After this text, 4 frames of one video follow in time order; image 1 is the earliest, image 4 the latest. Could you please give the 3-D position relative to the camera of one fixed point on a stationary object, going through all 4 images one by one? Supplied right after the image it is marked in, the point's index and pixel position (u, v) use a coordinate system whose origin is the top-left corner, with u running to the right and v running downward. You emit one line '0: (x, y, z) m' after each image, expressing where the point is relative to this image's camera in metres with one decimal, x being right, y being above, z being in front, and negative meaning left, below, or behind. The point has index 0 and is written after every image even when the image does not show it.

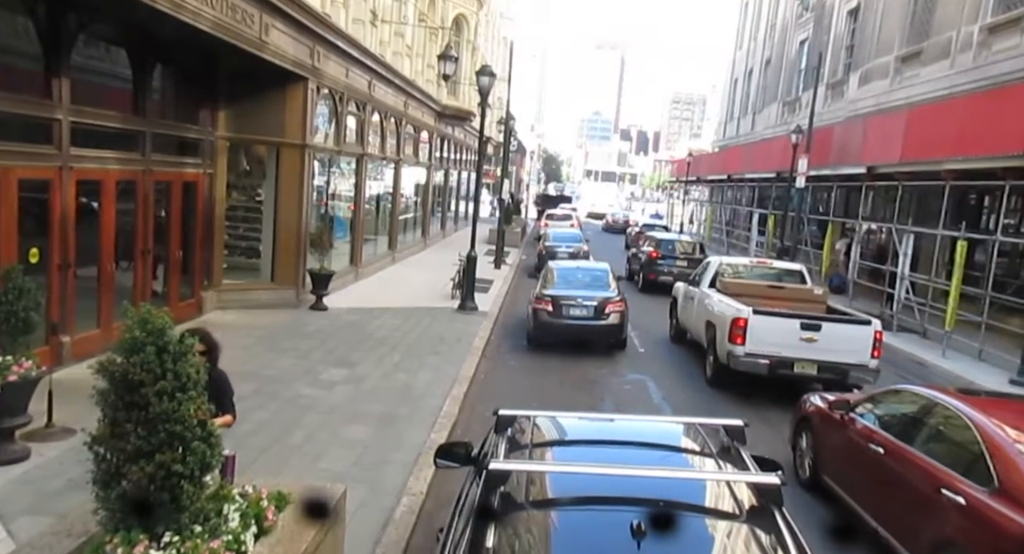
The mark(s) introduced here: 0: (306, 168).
0: (-4.1, +2.2, +14.3) m
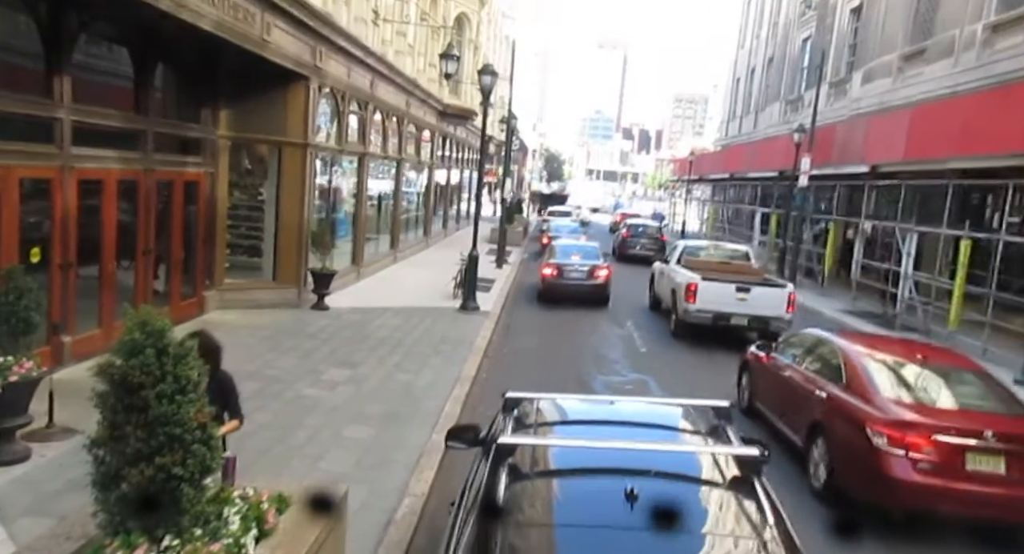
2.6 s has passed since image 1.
0: (-4.1, +2.2, +14.3) m
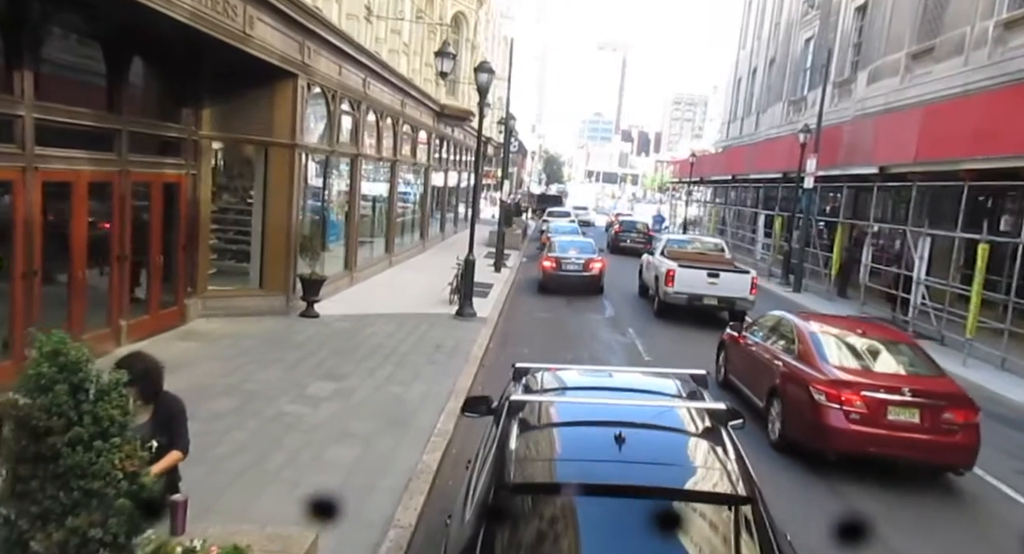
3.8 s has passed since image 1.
0: (-4.1, +2.1, +13.7) m
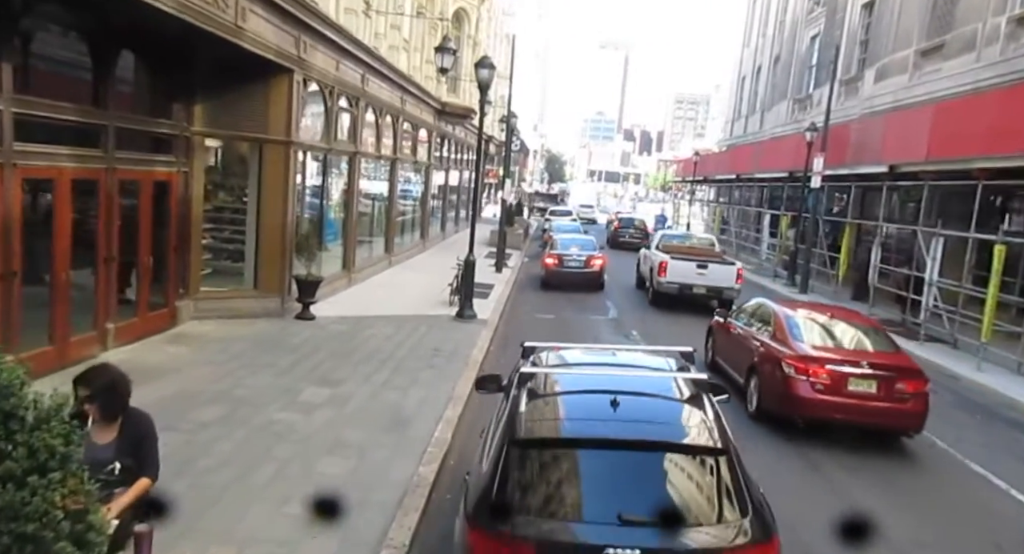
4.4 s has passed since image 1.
0: (-4.1, +2.1, +13.4) m
